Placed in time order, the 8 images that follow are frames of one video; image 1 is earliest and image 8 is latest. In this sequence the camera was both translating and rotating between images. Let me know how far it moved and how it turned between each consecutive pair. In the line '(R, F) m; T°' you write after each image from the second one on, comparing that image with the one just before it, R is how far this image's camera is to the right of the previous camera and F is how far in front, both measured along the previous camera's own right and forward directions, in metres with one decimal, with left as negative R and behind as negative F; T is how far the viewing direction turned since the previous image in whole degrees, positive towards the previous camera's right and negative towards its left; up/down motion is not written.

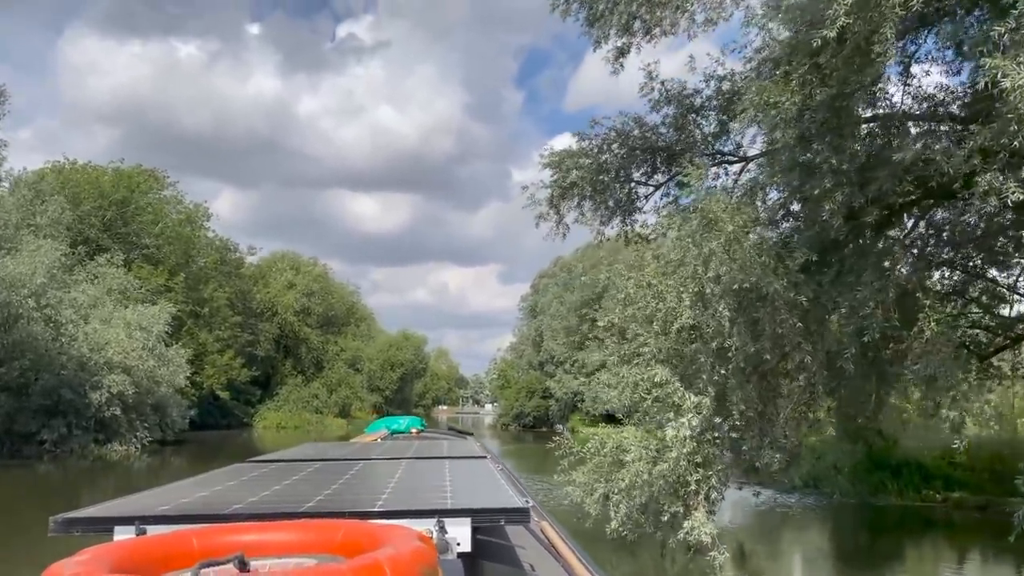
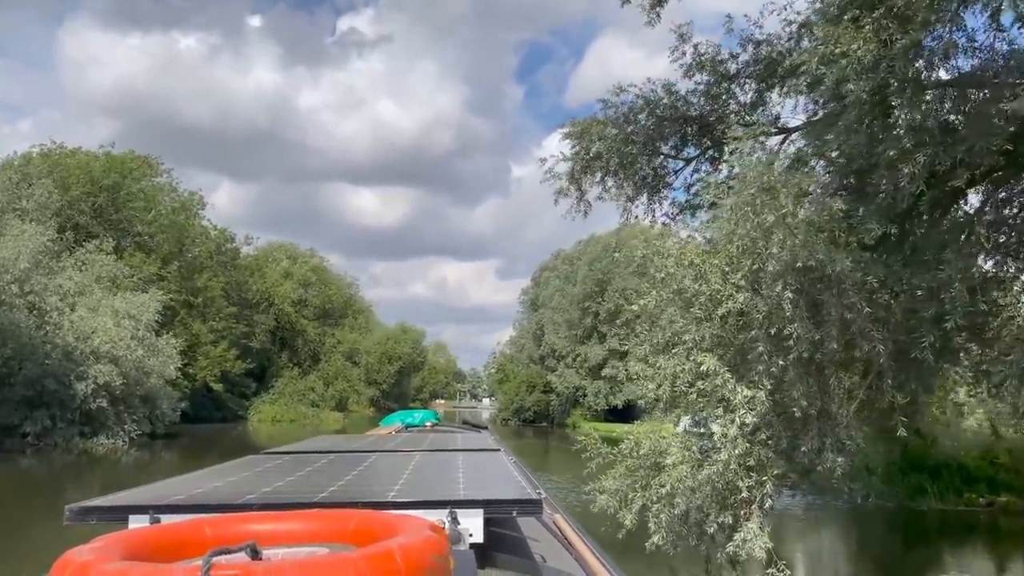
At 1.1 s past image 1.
(-0.2, +1.0) m; 0°
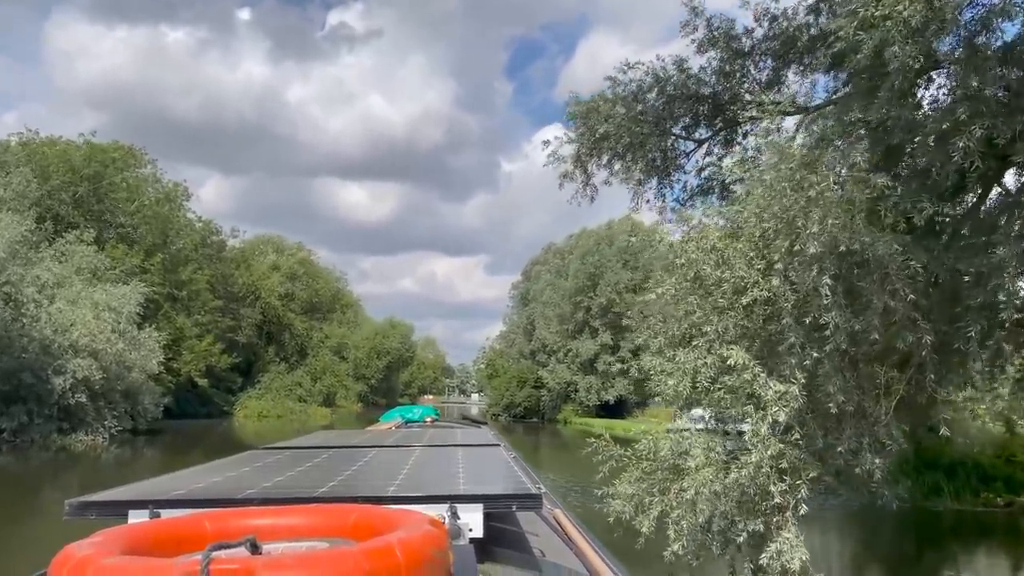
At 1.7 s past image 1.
(-0.2, +0.6) m; +1°
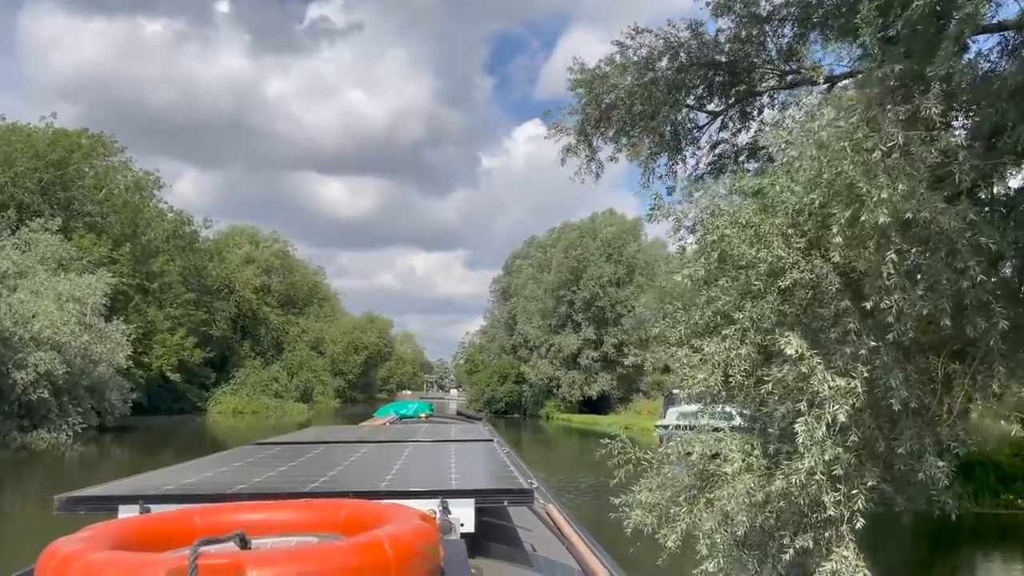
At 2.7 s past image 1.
(-0.2, +0.9) m; +2°
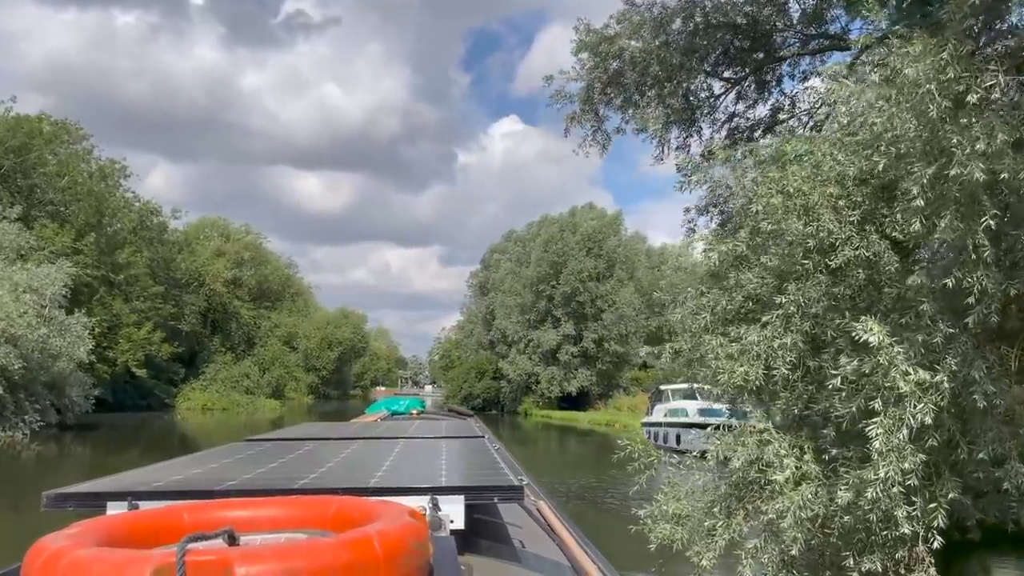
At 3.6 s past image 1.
(-0.2, +0.9) m; +2°
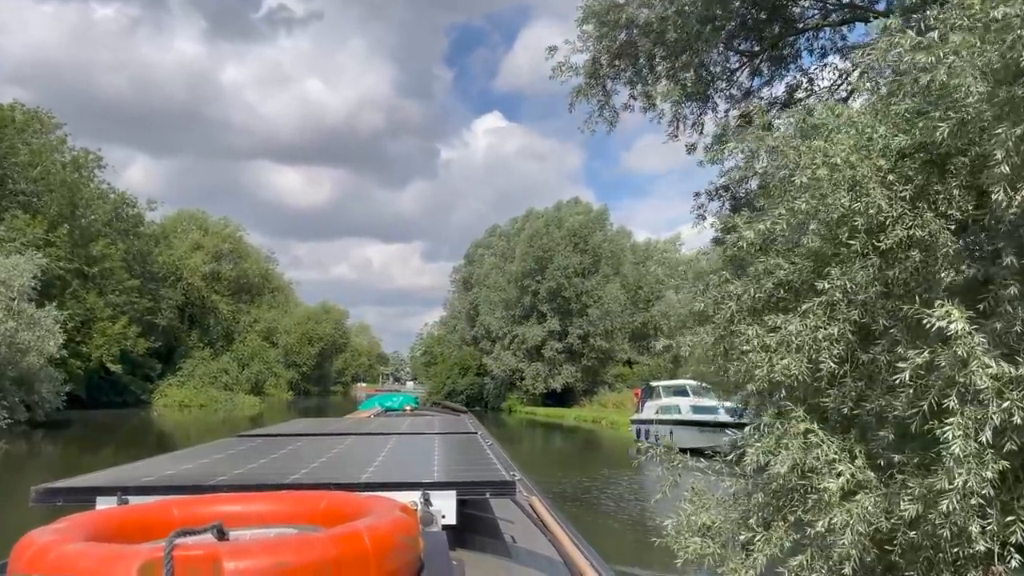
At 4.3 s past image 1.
(-0.2, +0.6) m; +1°
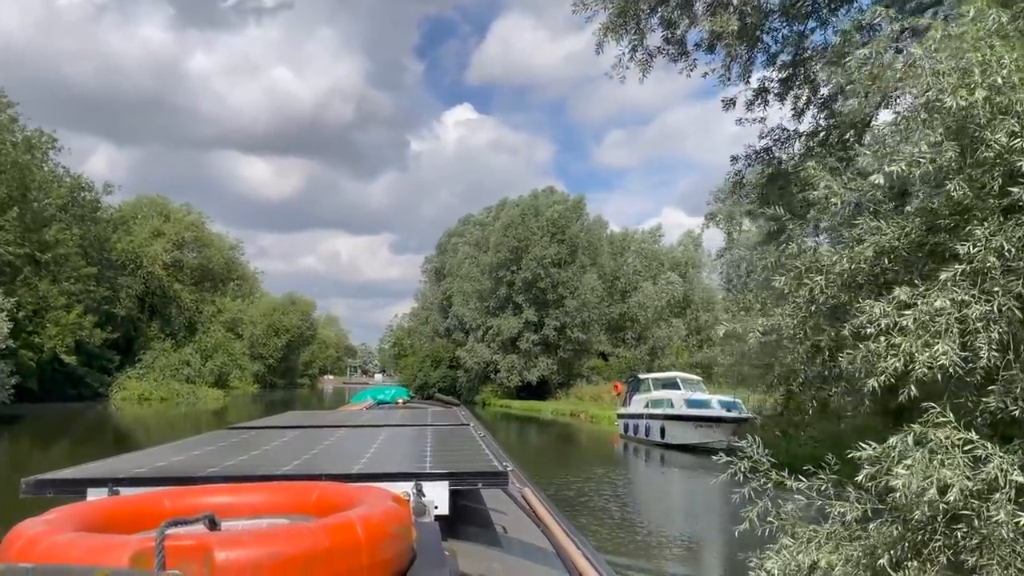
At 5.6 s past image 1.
(-0.3, +1.2) m; +2°
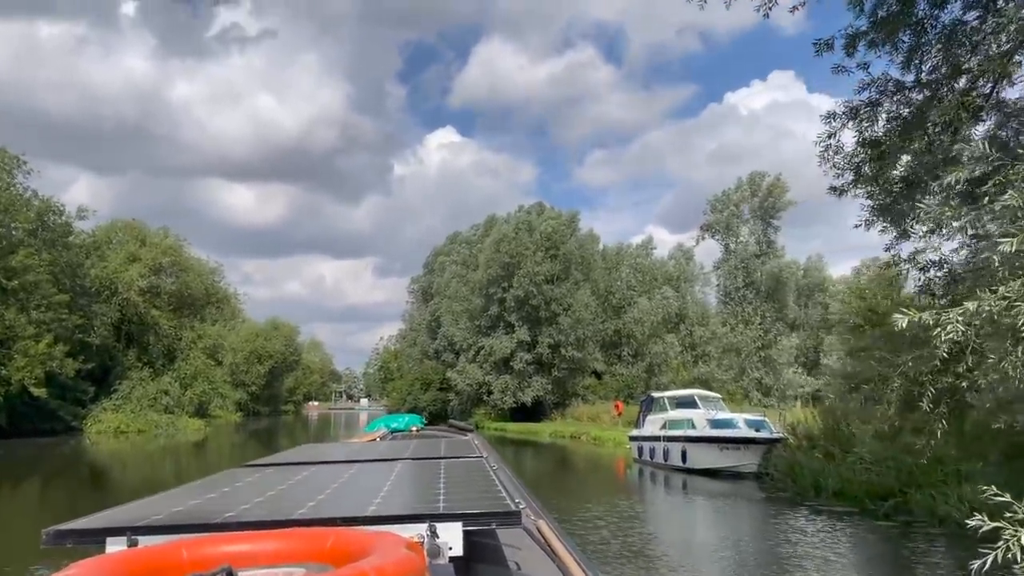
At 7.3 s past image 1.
(-0.4, +1.5) m; +1°
